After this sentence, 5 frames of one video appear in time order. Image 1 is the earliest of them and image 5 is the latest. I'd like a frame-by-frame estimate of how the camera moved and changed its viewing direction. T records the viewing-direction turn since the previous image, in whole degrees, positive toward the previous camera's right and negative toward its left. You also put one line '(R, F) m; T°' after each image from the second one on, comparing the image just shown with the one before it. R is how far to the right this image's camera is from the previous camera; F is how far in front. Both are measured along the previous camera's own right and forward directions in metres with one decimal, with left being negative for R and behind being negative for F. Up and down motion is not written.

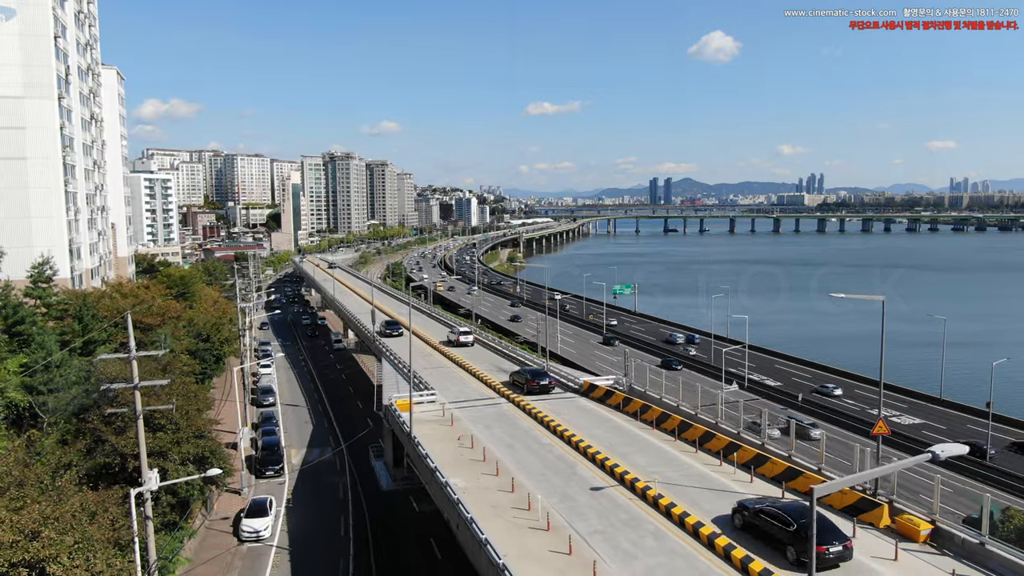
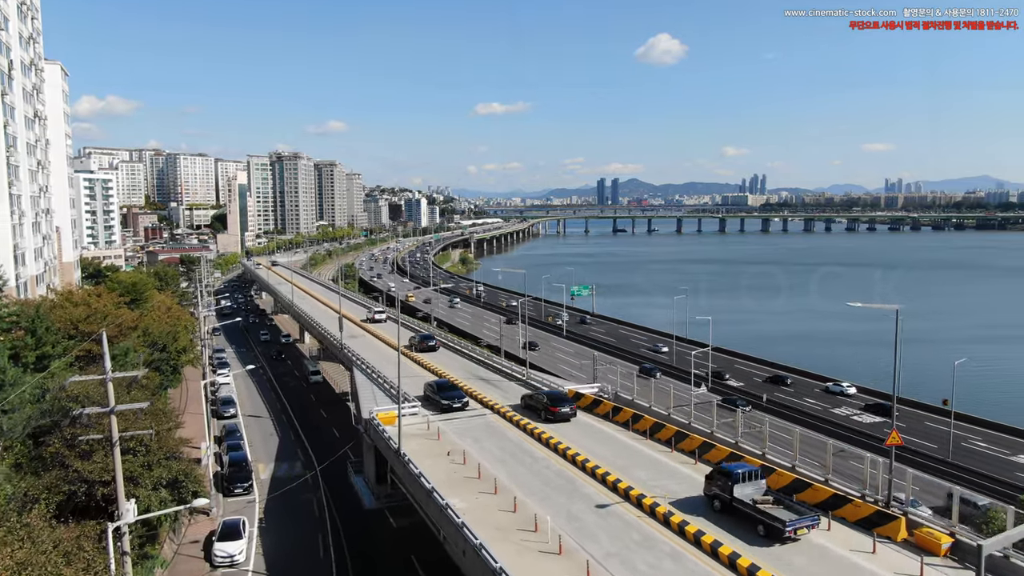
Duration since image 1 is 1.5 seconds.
(-0.9, +0.6) m; +4°
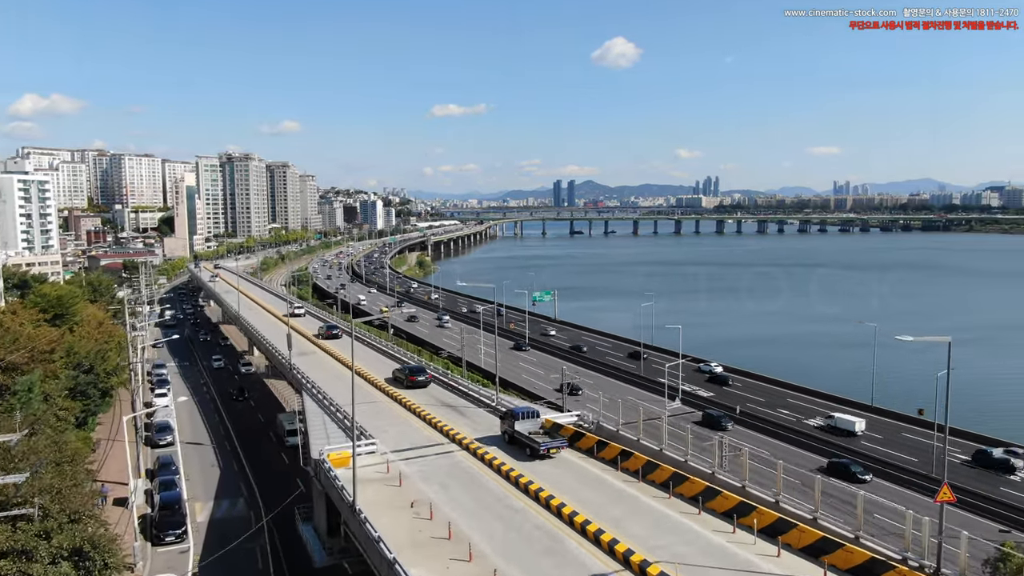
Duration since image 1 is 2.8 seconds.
(-0.3, +2.3) m; +3°
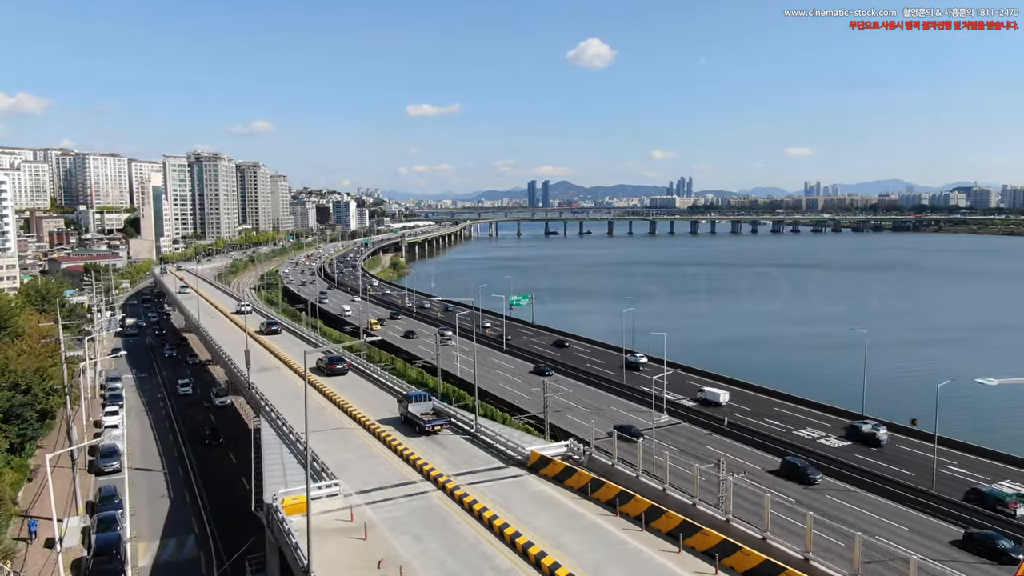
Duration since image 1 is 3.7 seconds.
(-0.1, +2.1) m; +2°
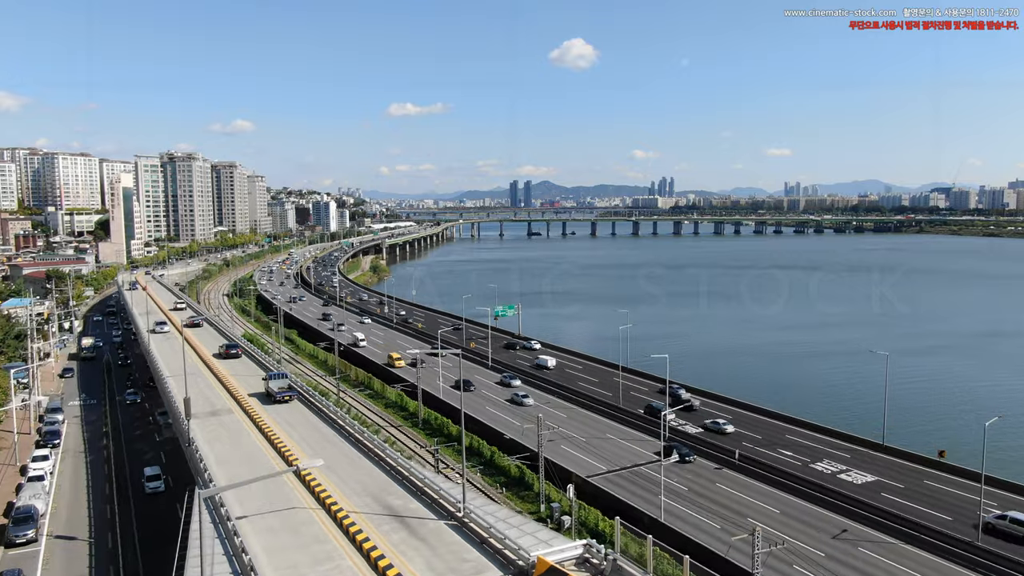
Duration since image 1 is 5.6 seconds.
(-0.3, +4.0) m; +1°
